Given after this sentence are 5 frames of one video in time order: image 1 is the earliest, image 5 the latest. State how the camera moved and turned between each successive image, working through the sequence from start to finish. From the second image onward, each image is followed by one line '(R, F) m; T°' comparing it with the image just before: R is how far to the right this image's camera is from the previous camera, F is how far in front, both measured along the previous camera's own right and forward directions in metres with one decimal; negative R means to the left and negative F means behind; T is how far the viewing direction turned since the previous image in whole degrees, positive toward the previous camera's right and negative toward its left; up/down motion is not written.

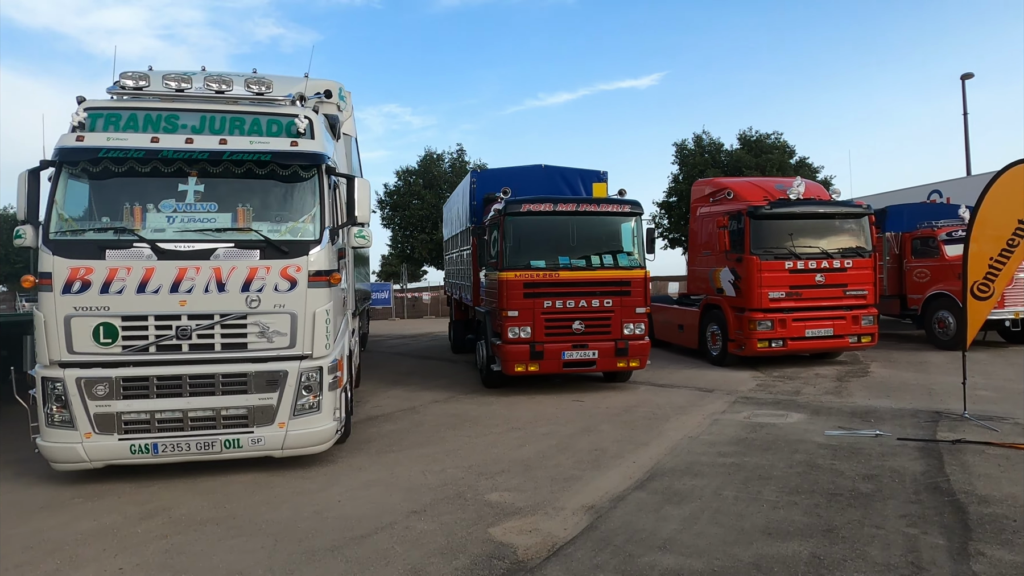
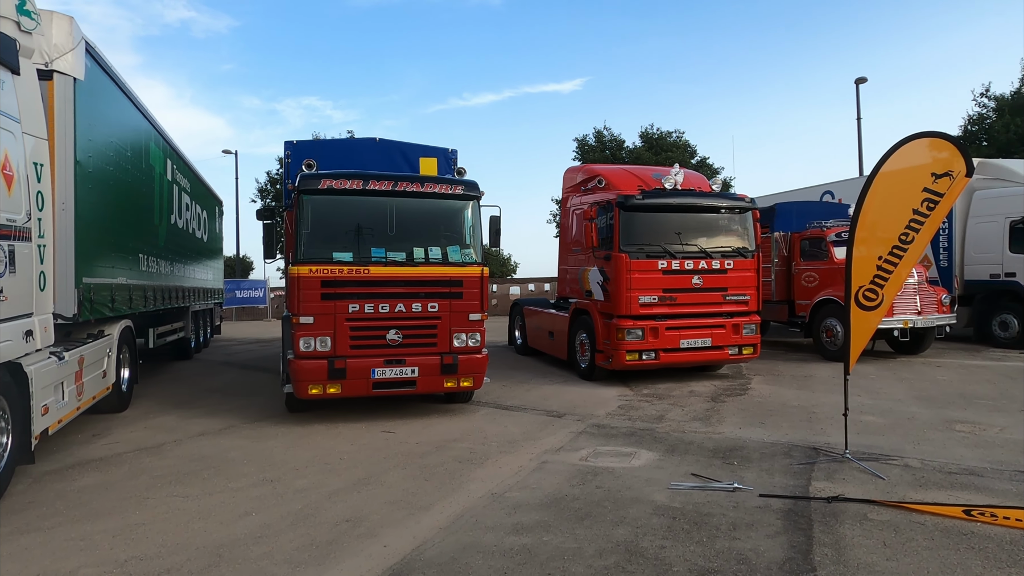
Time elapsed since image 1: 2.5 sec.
(+1.3, +1.8) m; +7°
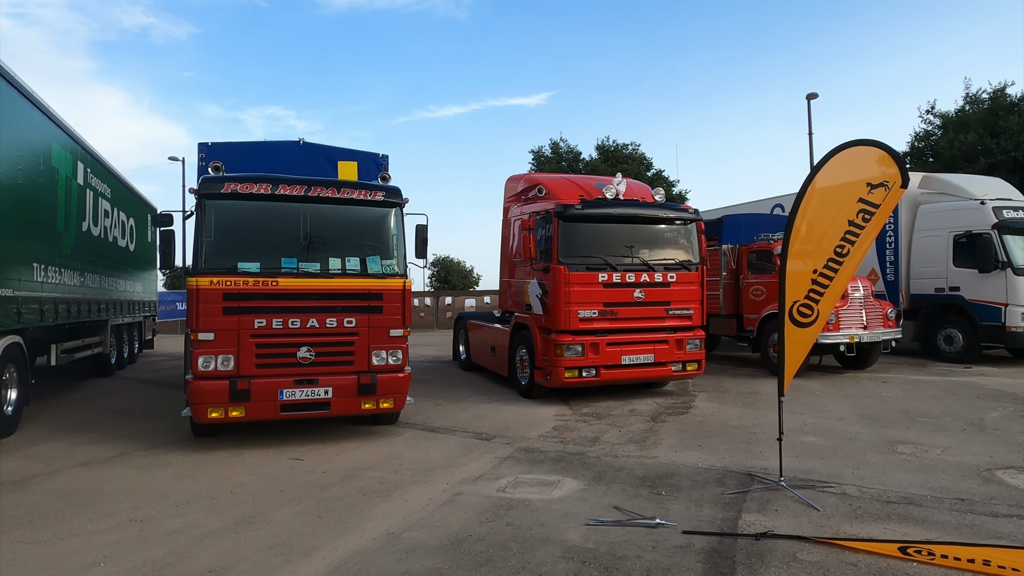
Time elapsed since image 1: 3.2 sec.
(+0.4, +0.5) m; +3°
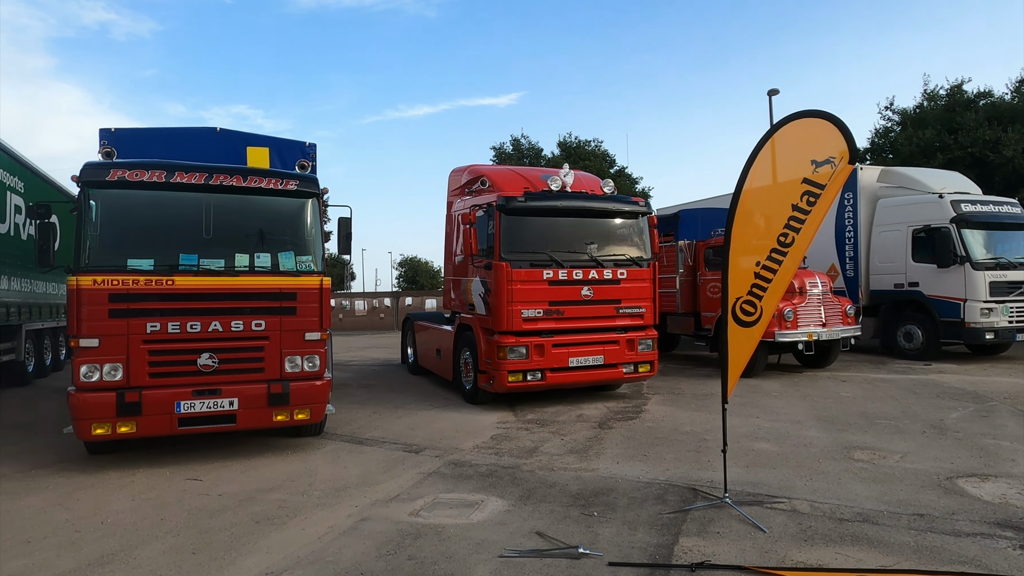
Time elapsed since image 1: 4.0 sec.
(+0.4, +0.6) m; +2°
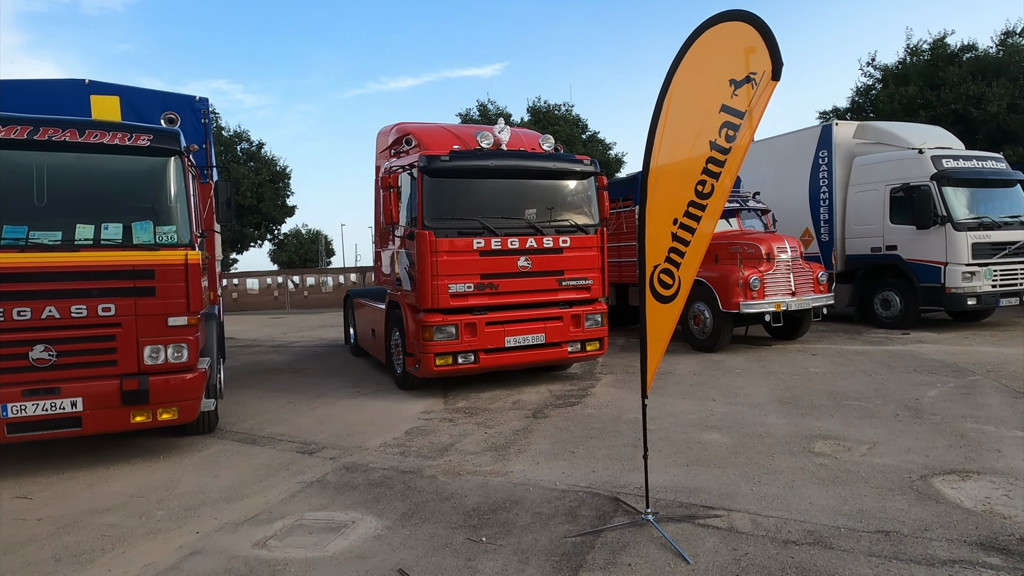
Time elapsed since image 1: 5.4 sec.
(+0.7, +1.0) m; +1°
